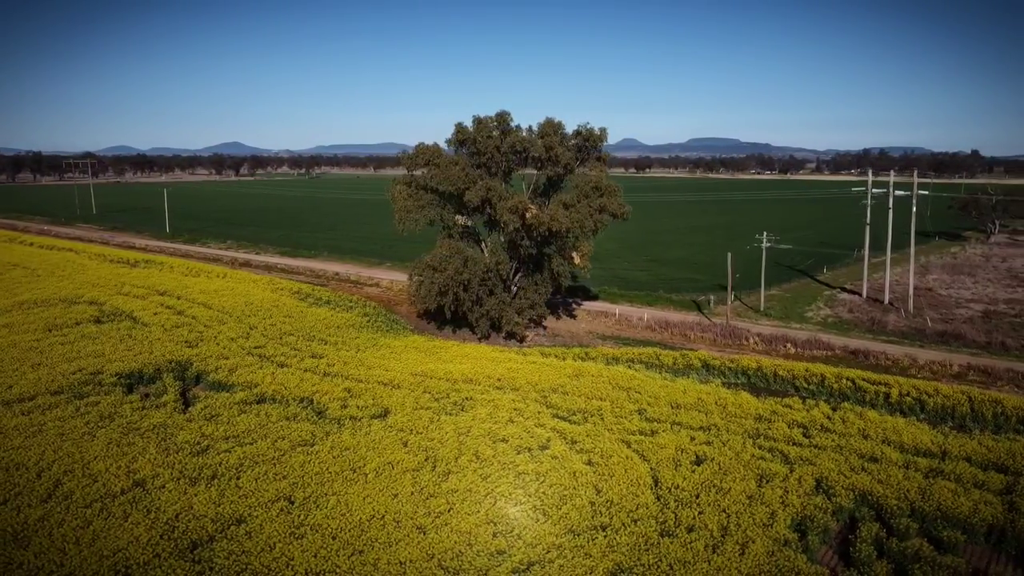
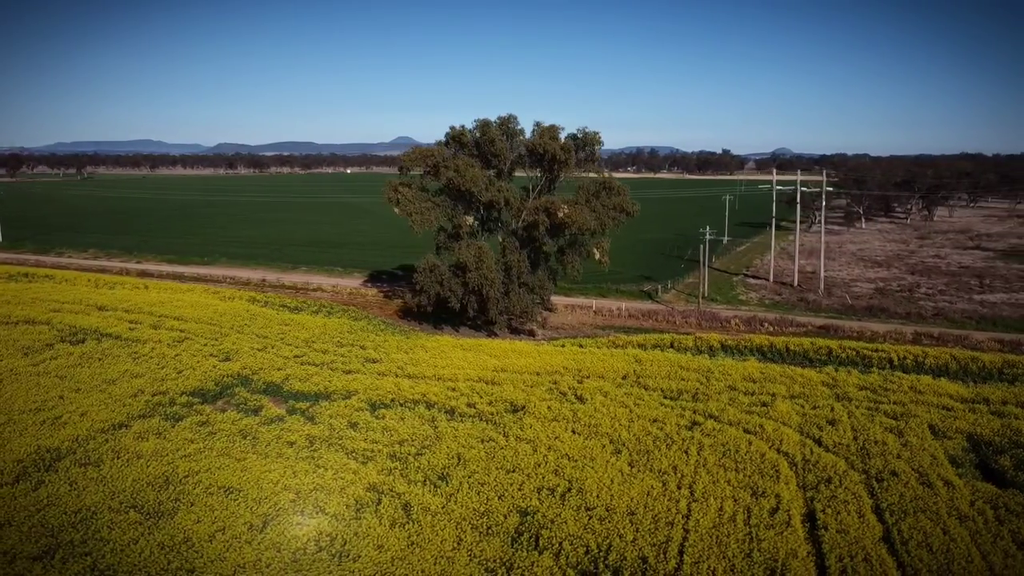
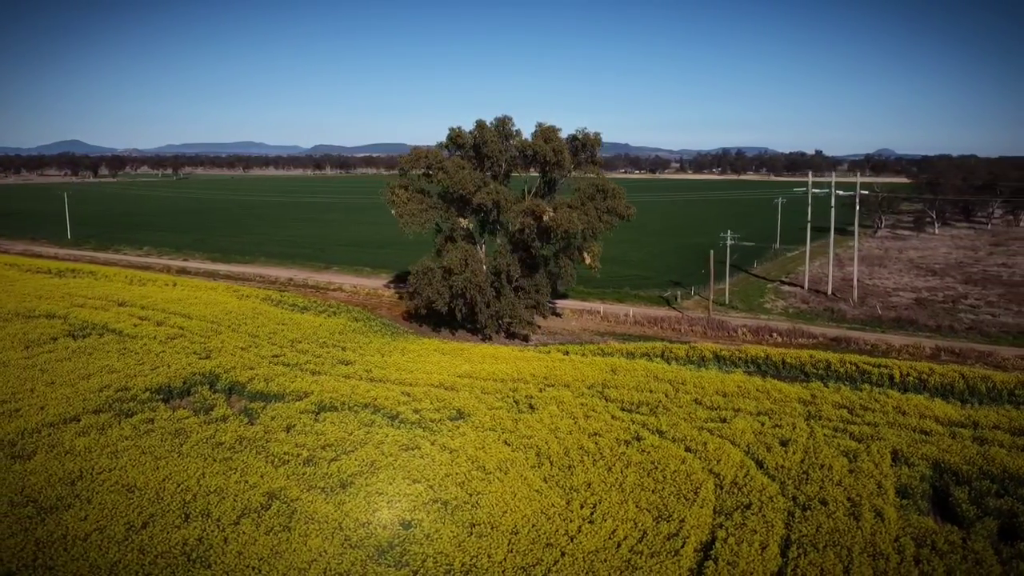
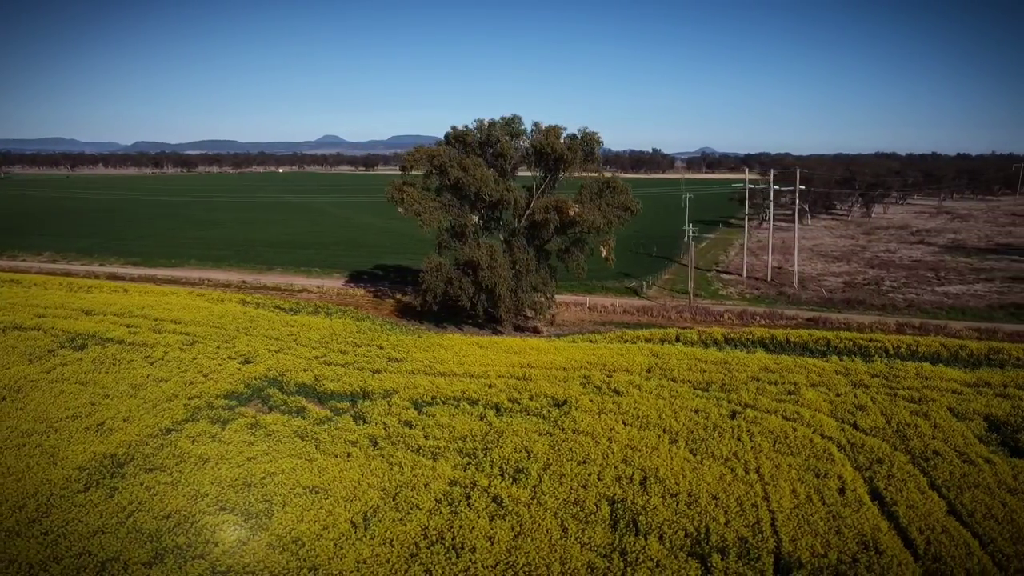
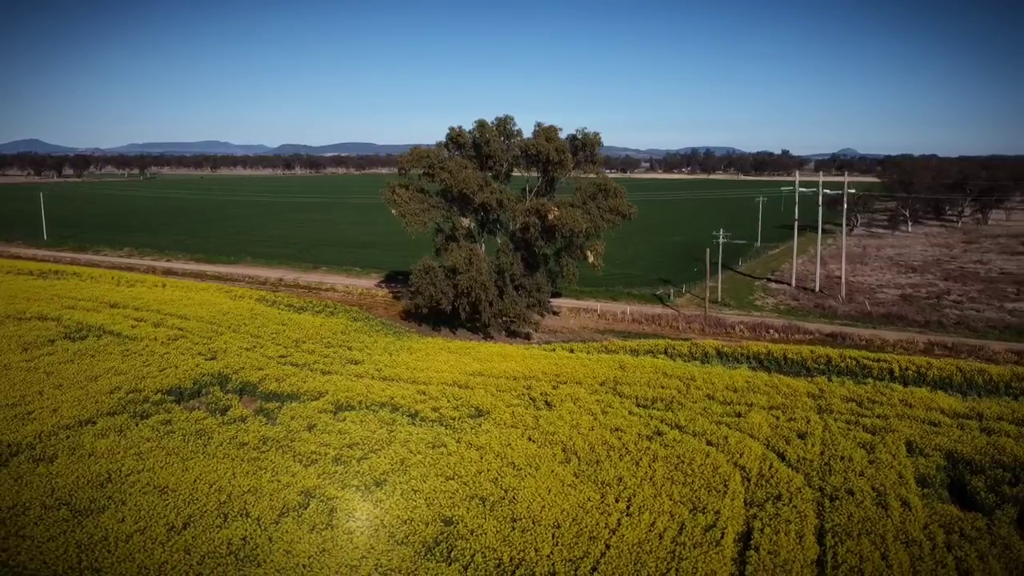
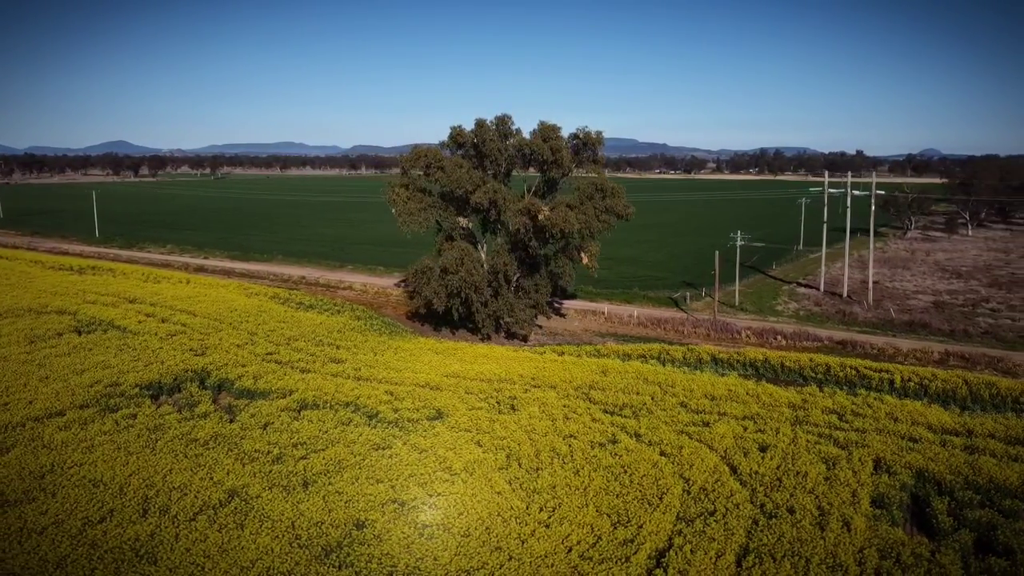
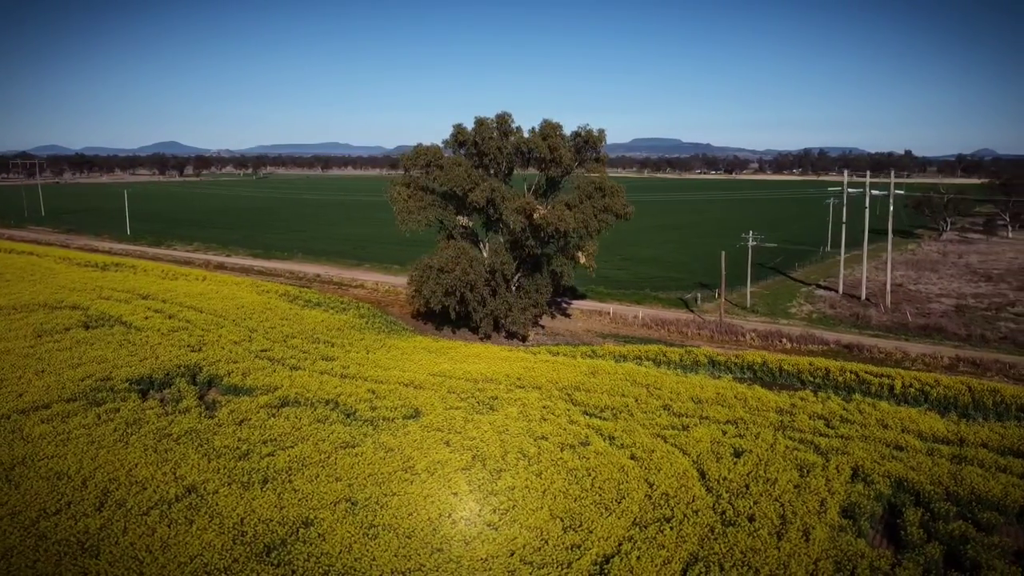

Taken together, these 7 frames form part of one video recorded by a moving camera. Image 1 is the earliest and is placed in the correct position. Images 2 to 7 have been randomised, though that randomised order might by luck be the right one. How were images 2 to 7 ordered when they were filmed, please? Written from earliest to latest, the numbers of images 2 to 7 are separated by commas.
7, 6, 3, 5, 2, 4
